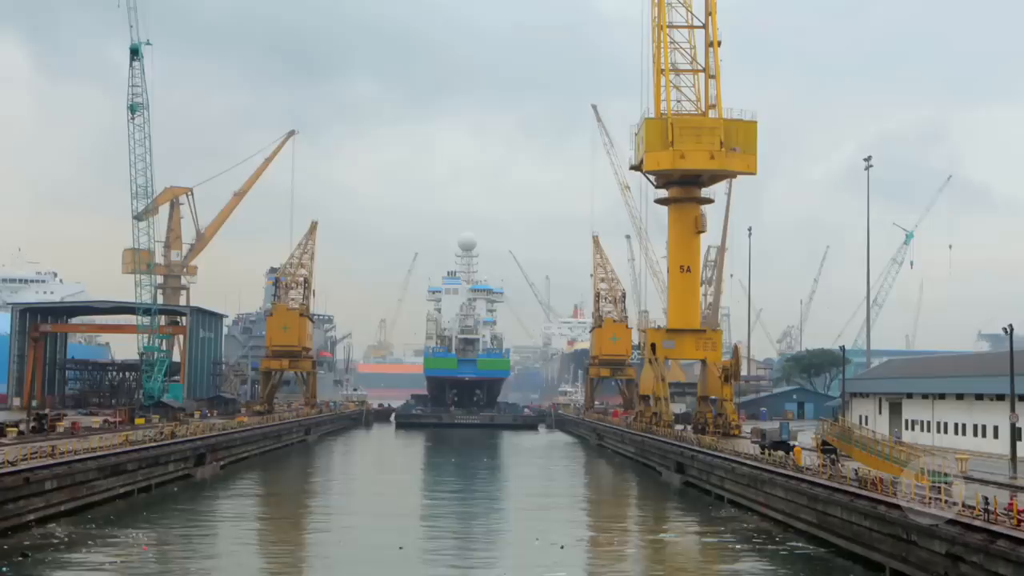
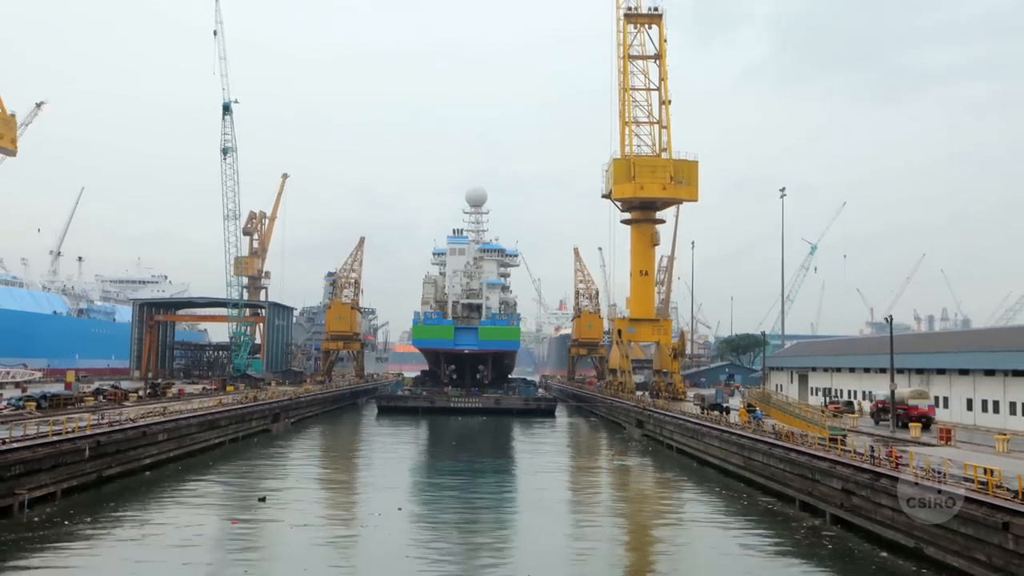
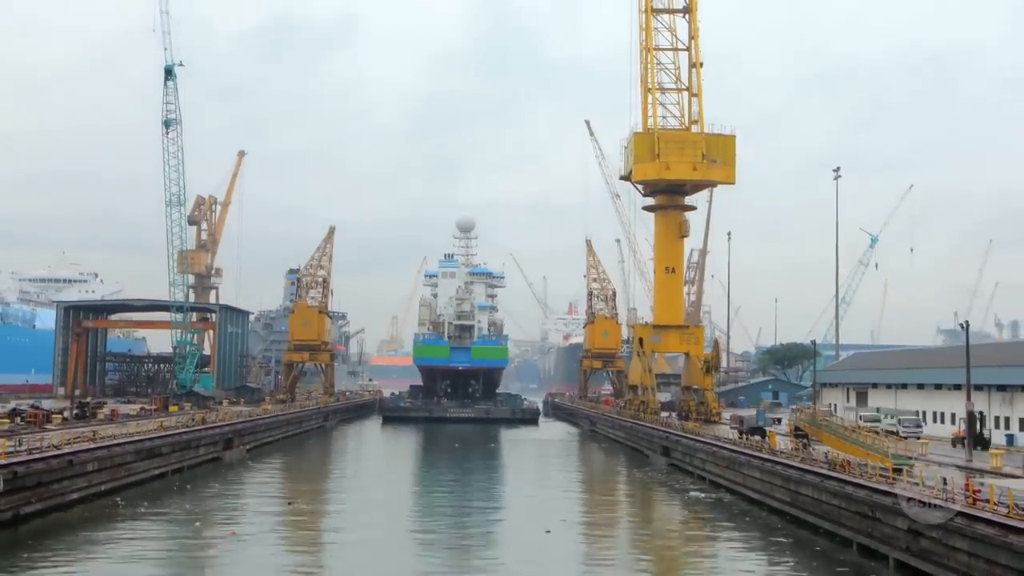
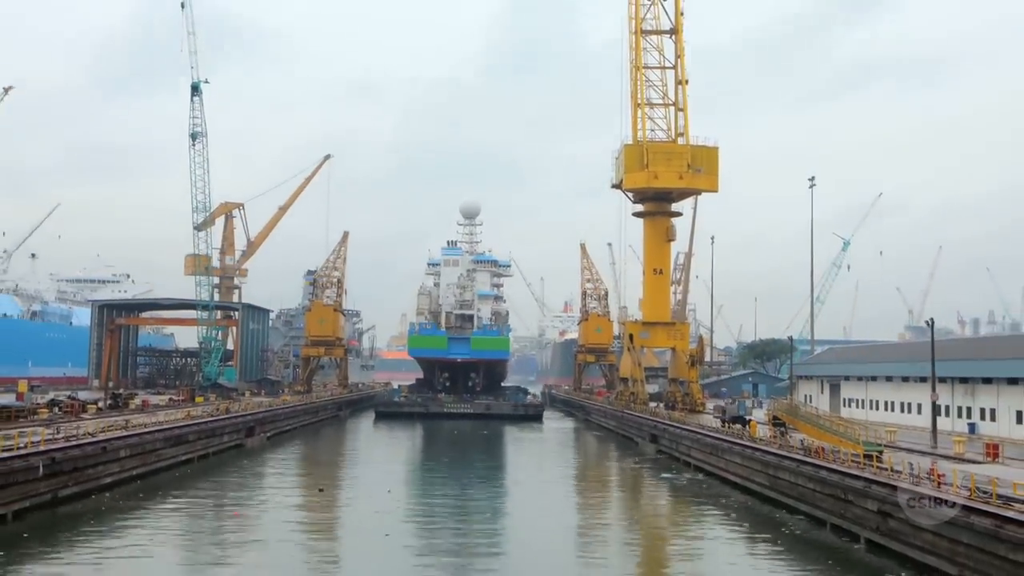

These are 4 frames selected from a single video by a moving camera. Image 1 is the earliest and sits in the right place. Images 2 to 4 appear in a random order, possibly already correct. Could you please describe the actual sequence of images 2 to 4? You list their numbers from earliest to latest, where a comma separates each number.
3, 4, 2
